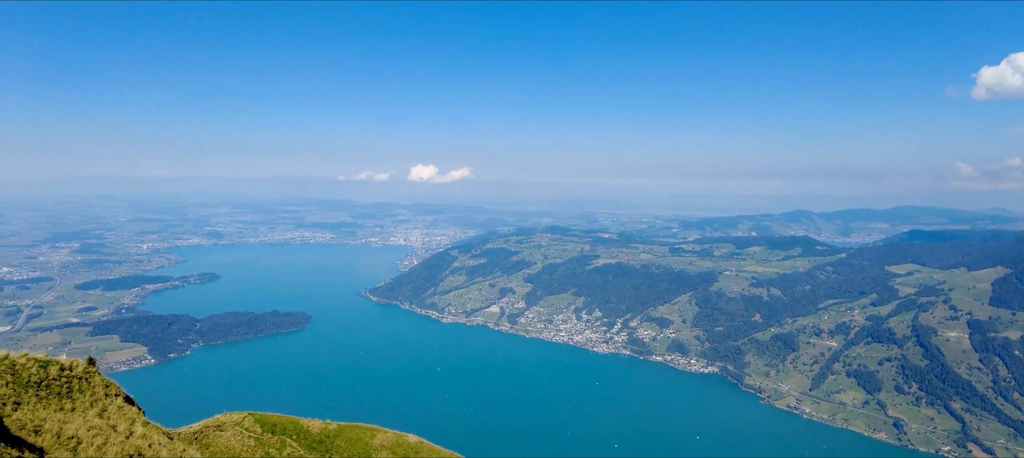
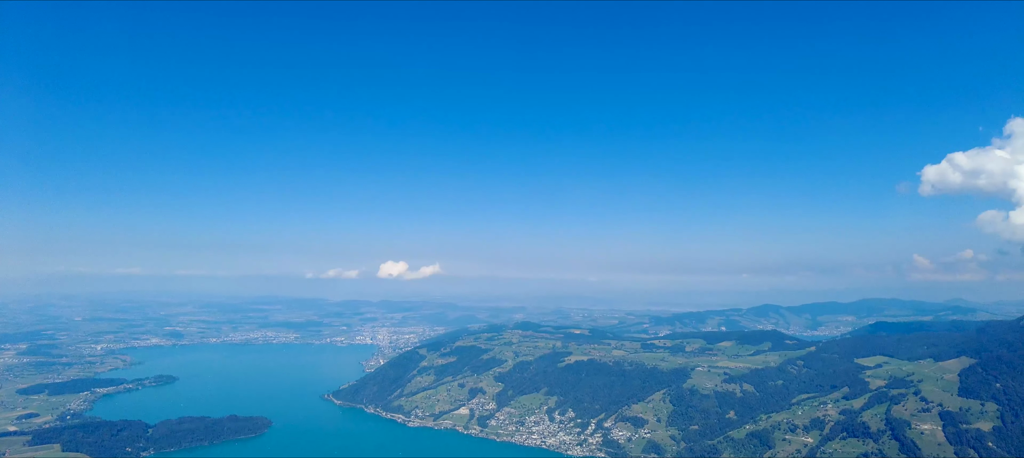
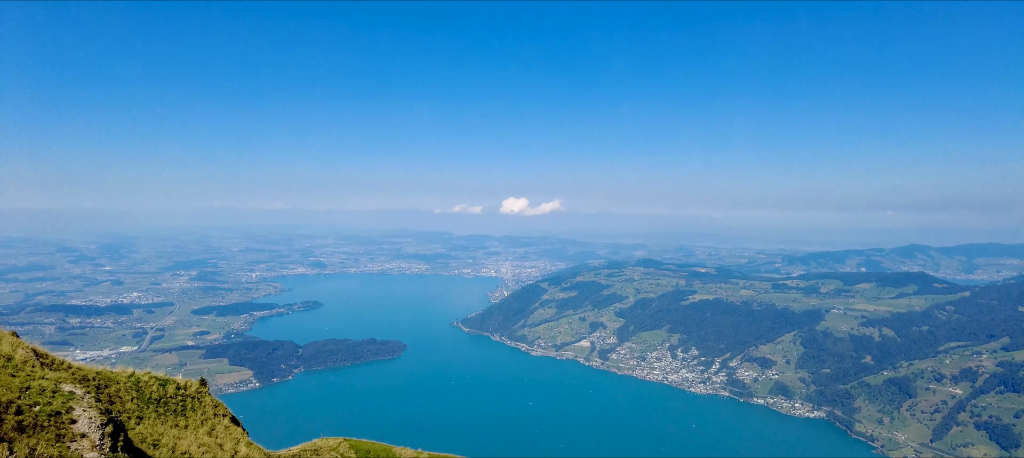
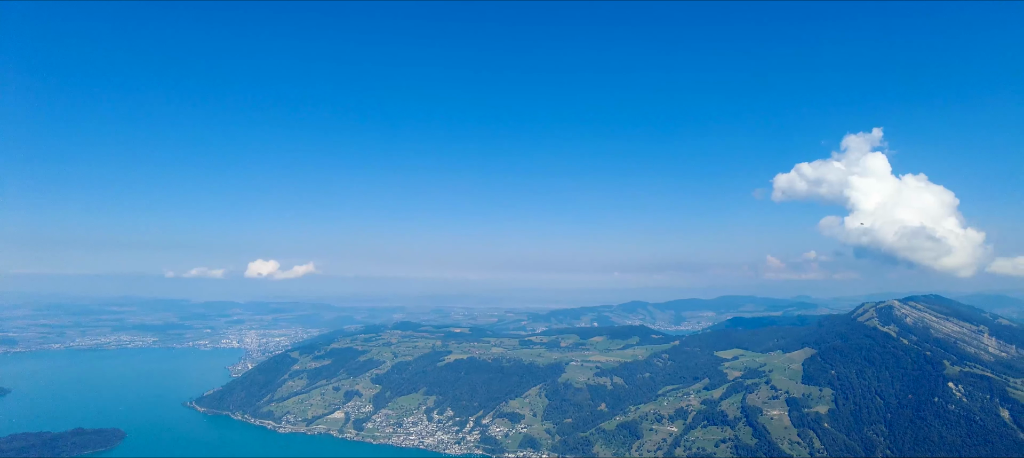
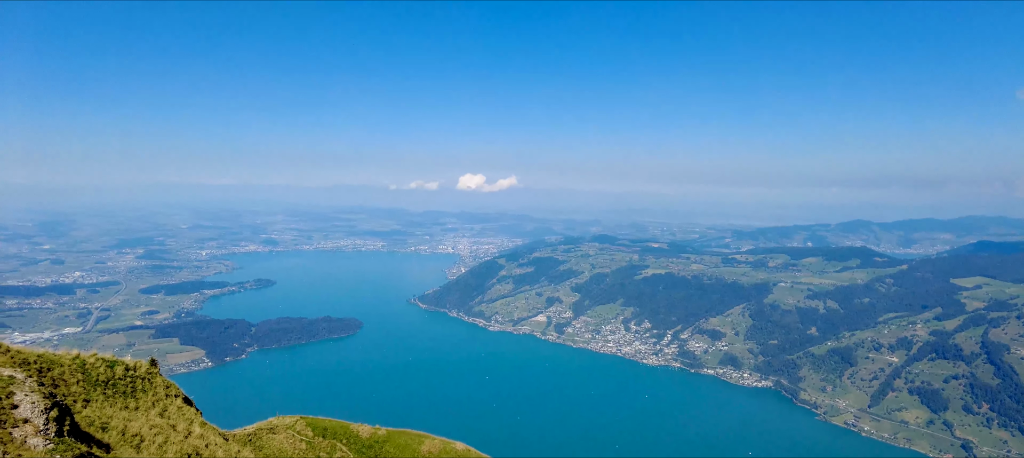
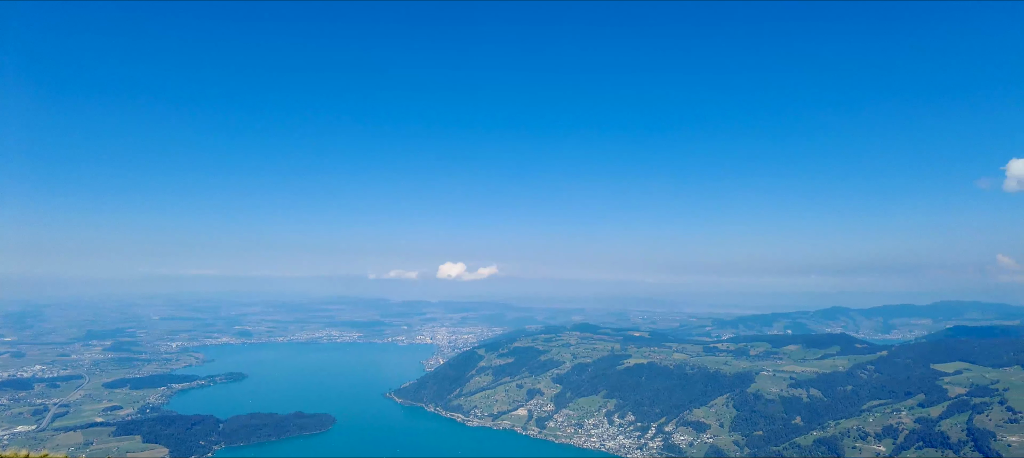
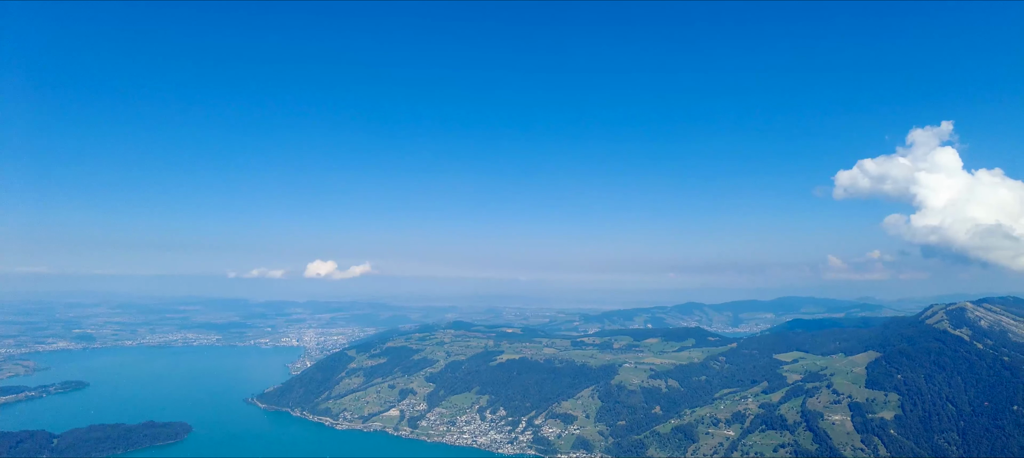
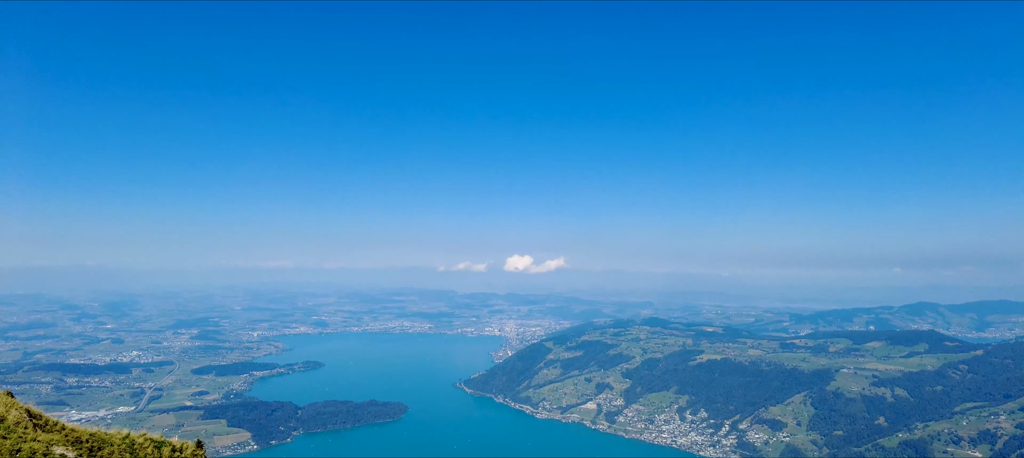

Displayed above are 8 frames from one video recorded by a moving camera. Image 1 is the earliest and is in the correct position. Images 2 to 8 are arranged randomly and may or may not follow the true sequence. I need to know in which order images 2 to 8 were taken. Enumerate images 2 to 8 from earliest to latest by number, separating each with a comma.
5, 3, 8, 6, 2, 7, 4
